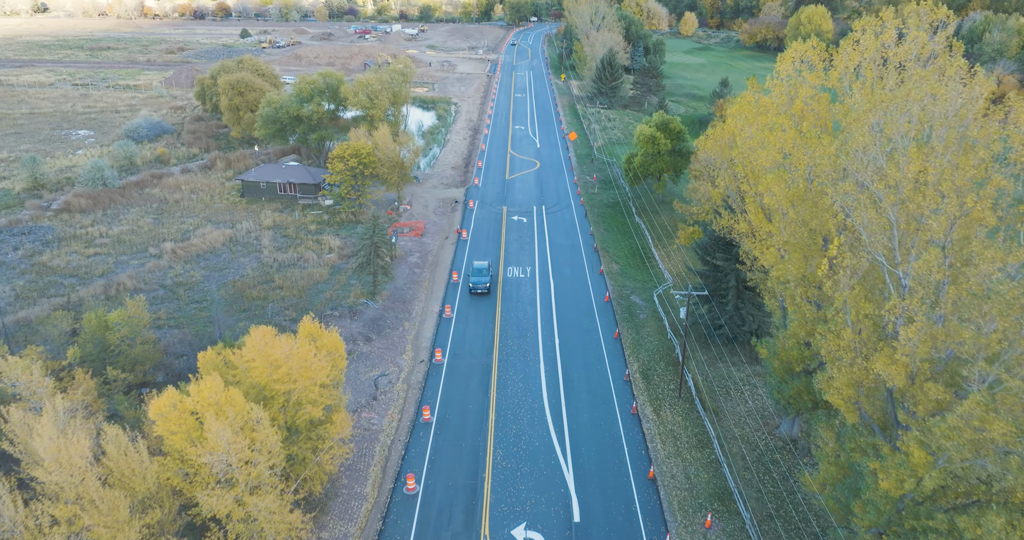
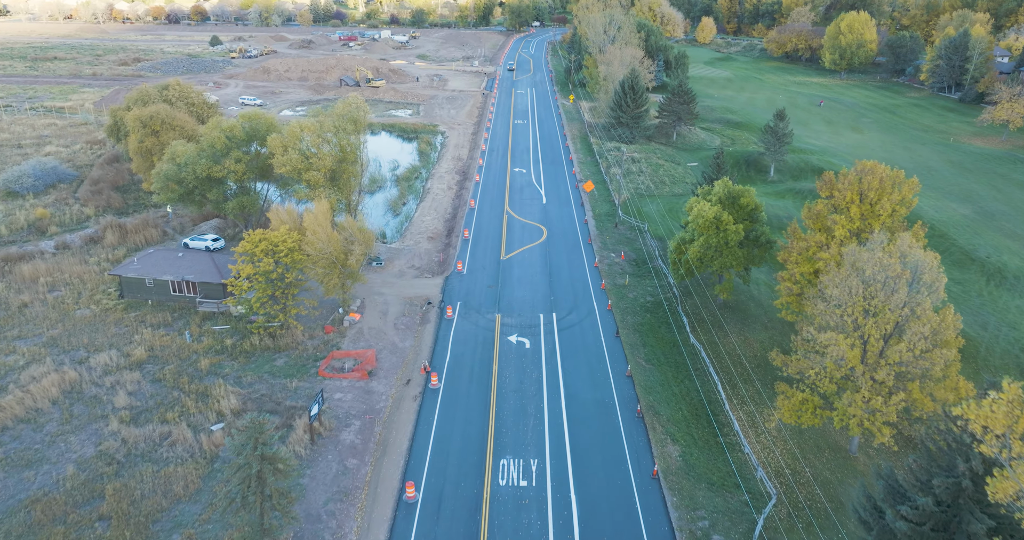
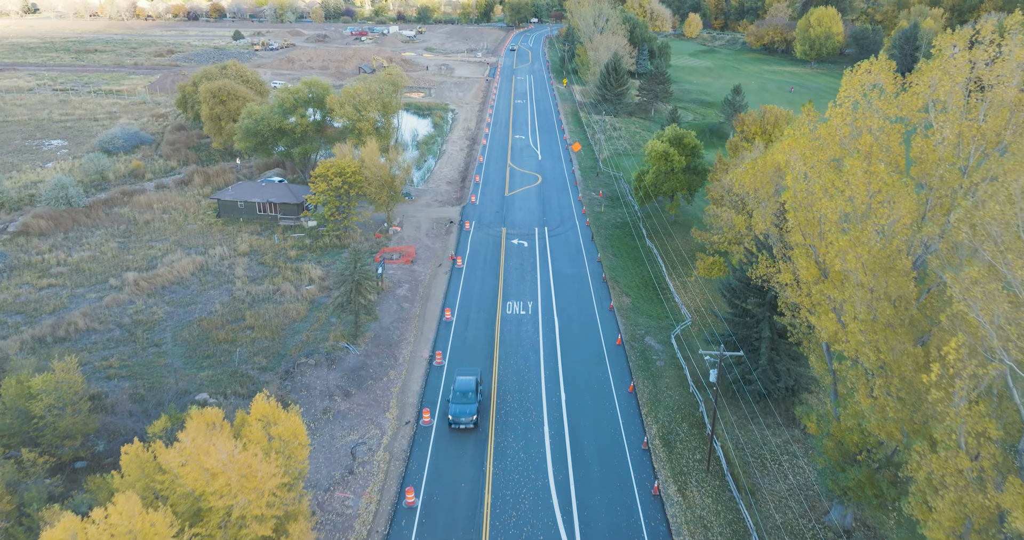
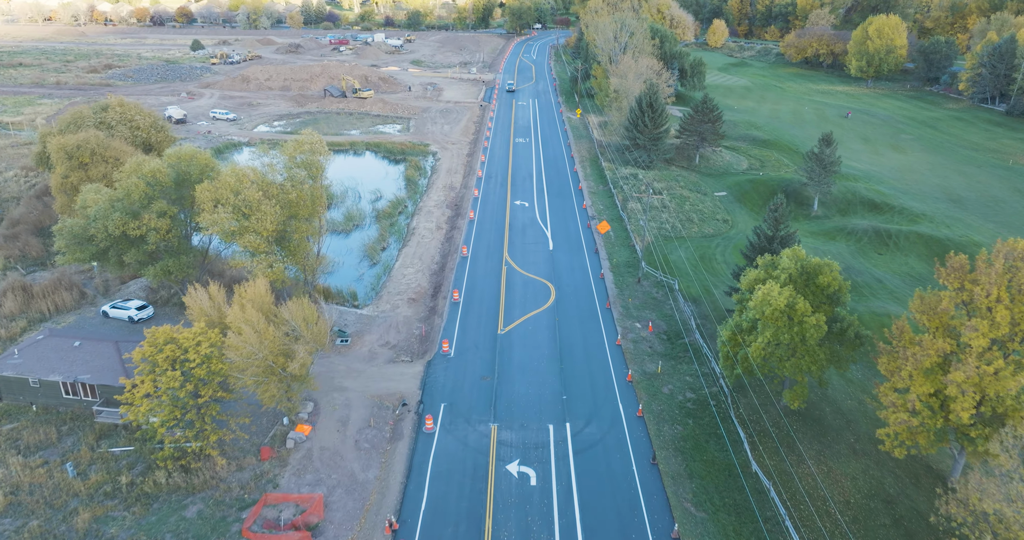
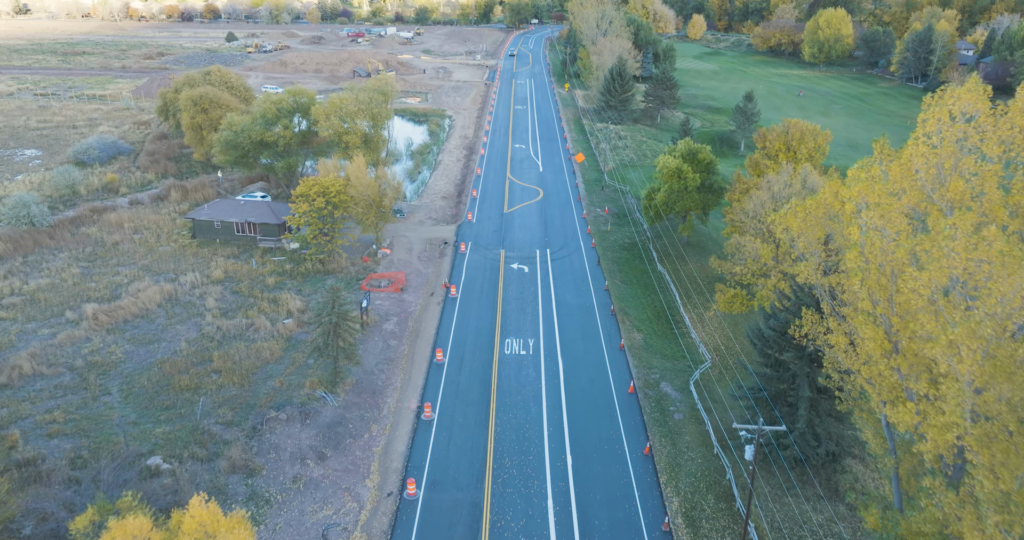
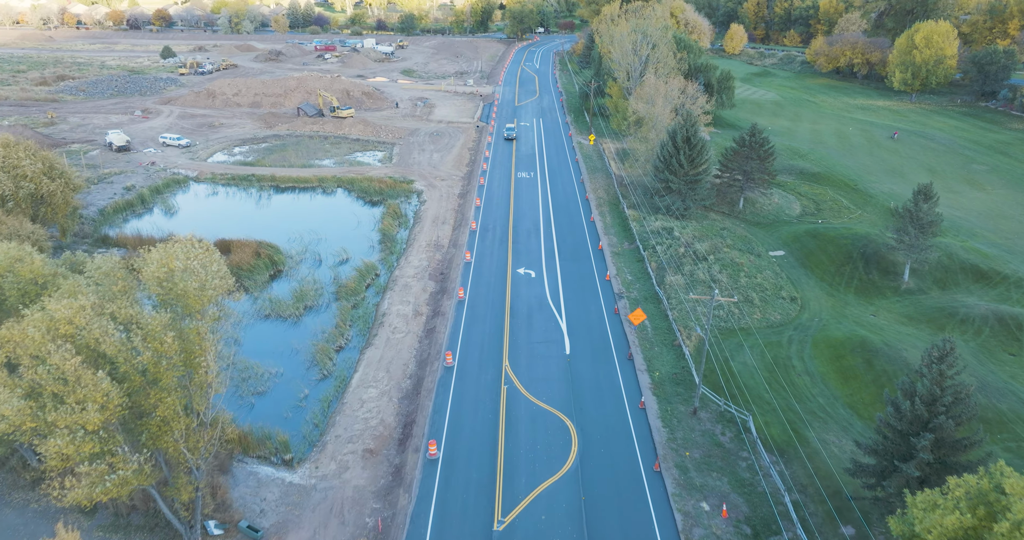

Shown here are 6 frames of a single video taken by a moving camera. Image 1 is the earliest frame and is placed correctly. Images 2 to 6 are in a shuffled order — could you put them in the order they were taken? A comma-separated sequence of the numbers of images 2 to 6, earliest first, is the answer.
3, 5, 2, 4, 6
